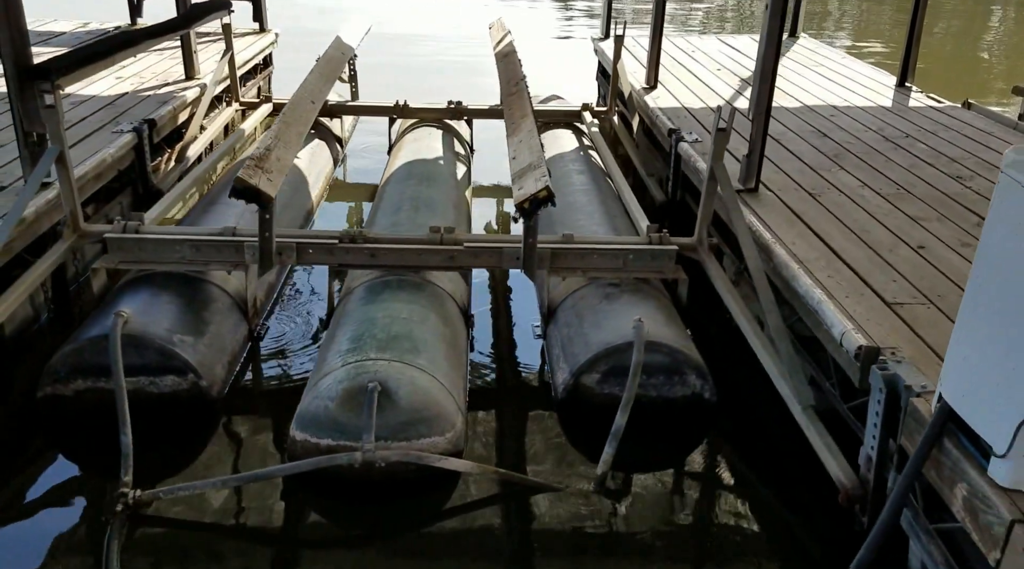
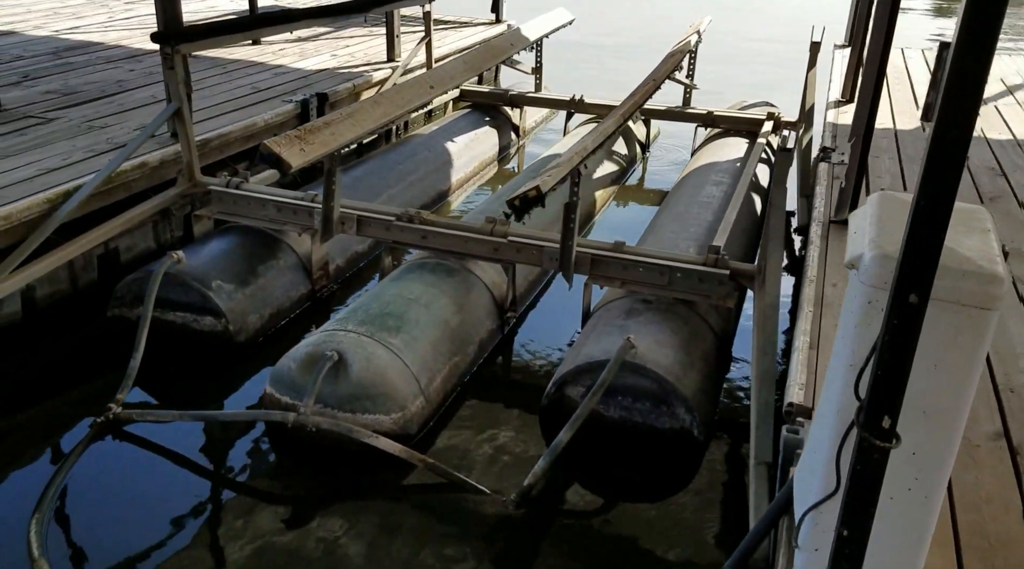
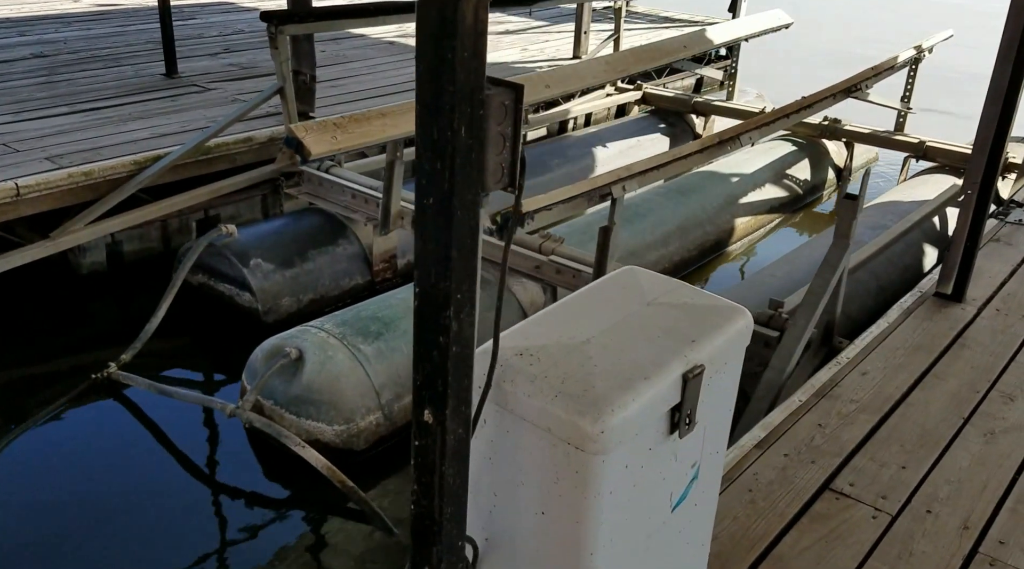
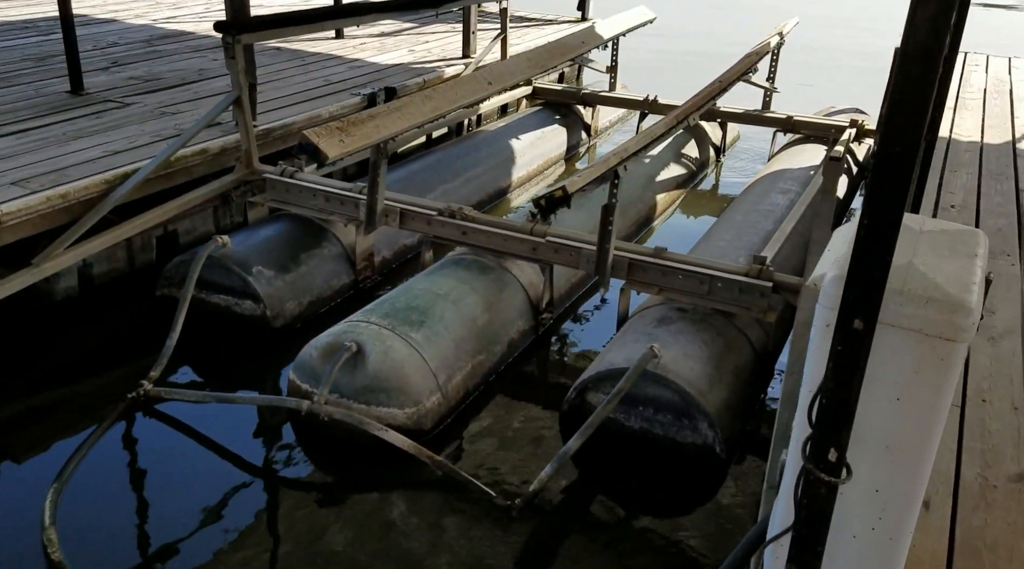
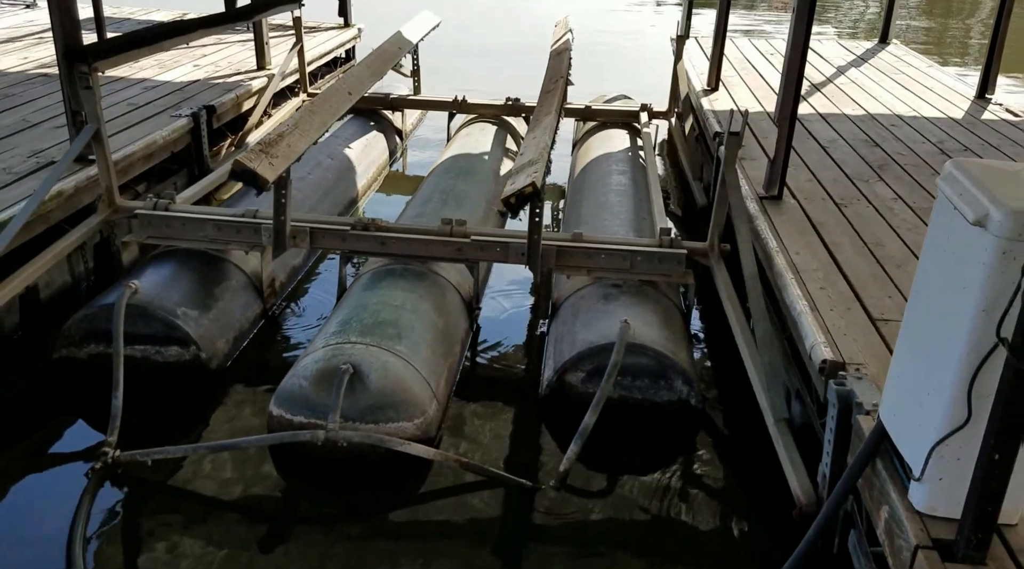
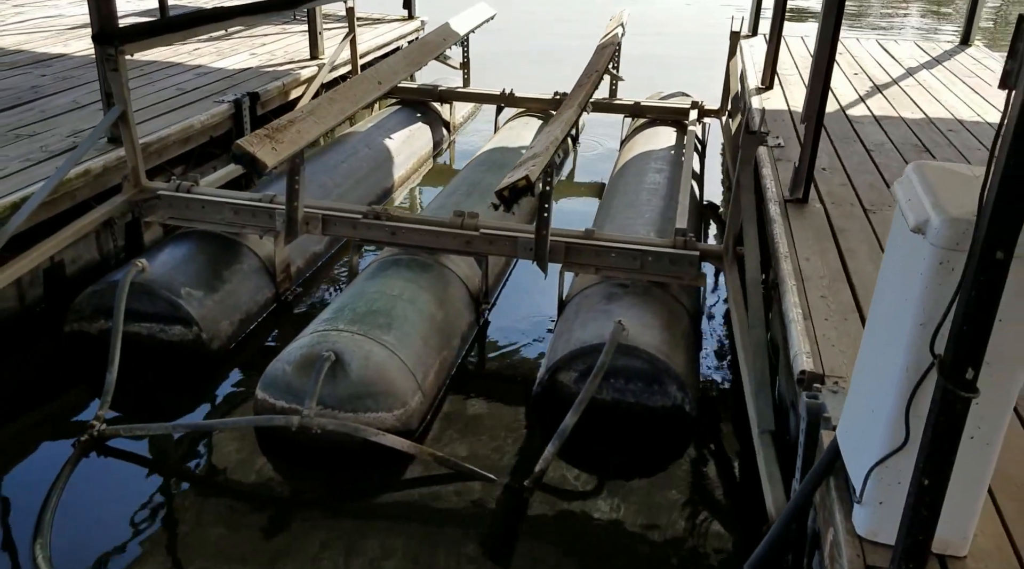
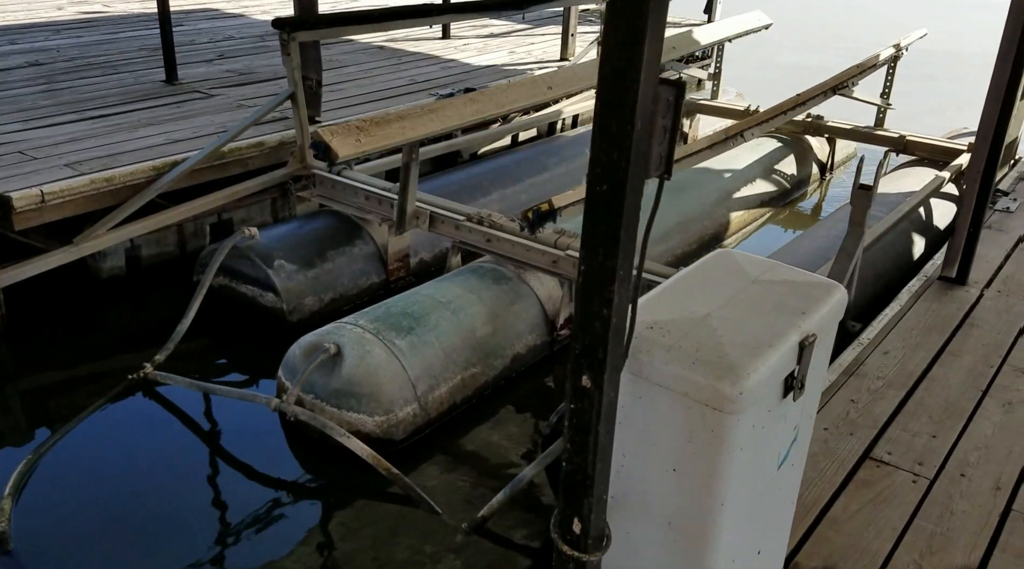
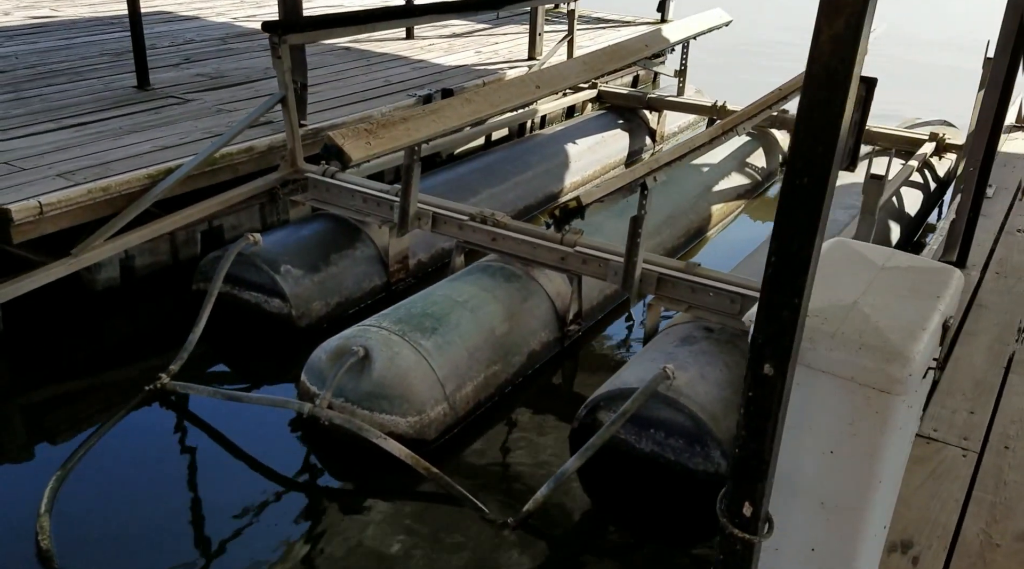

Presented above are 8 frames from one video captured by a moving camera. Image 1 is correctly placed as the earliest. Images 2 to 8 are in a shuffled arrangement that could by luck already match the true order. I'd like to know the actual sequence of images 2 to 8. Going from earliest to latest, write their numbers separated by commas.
5, 6, 2, 4, 8, 7, 3
